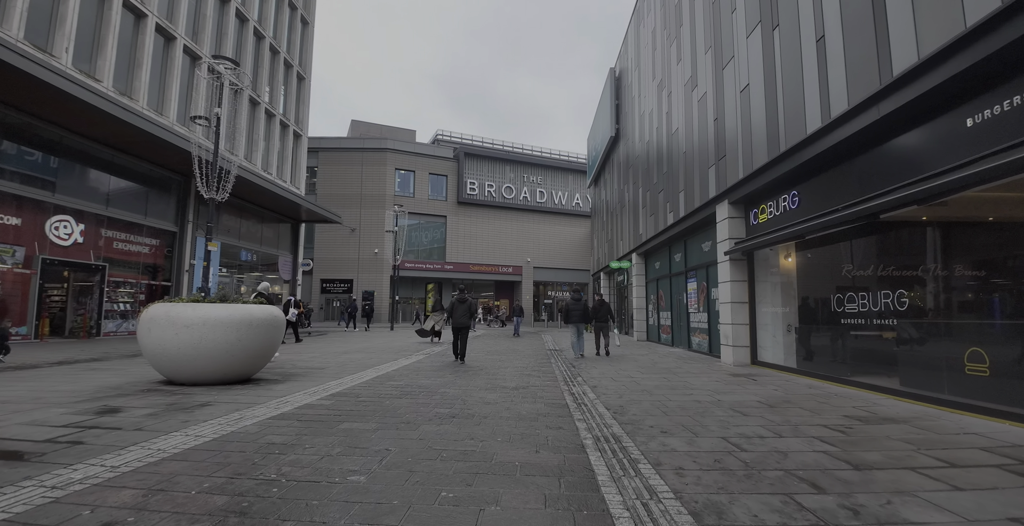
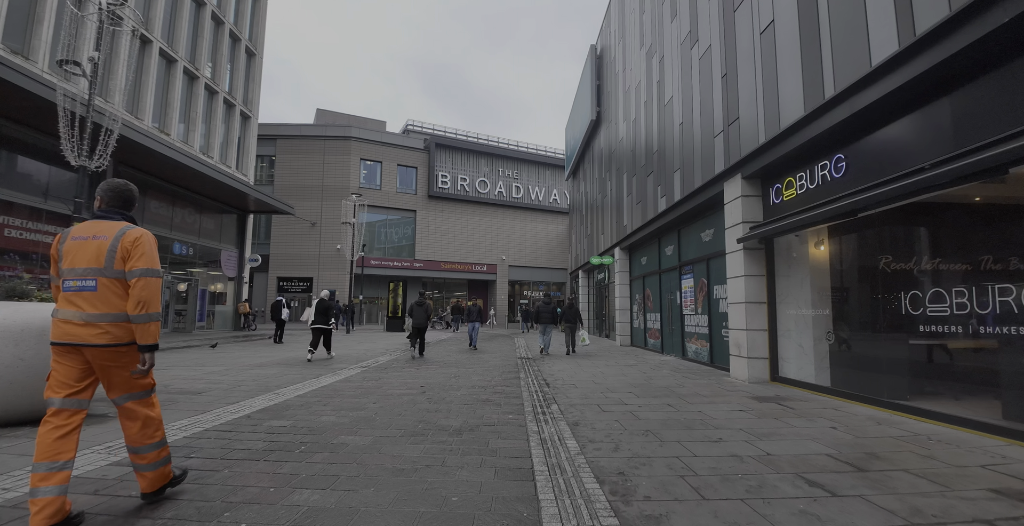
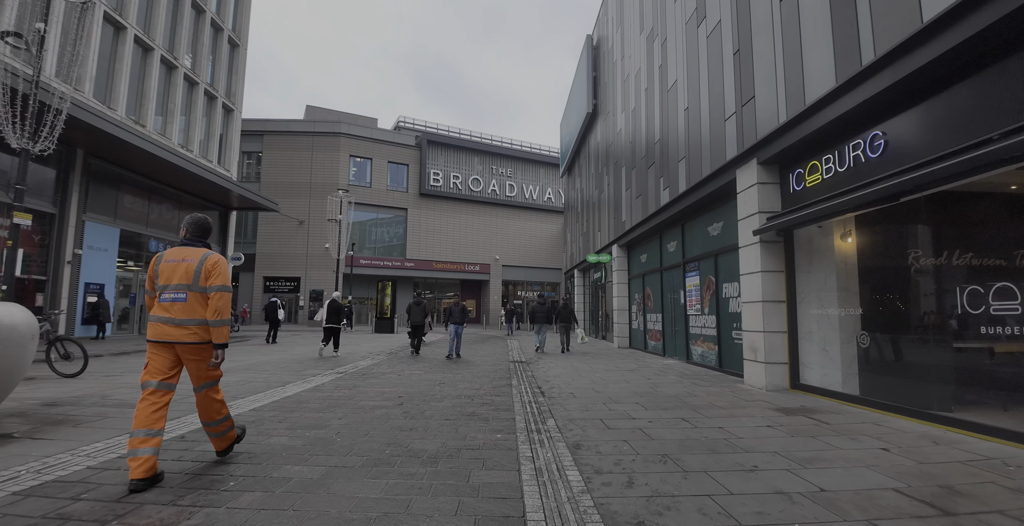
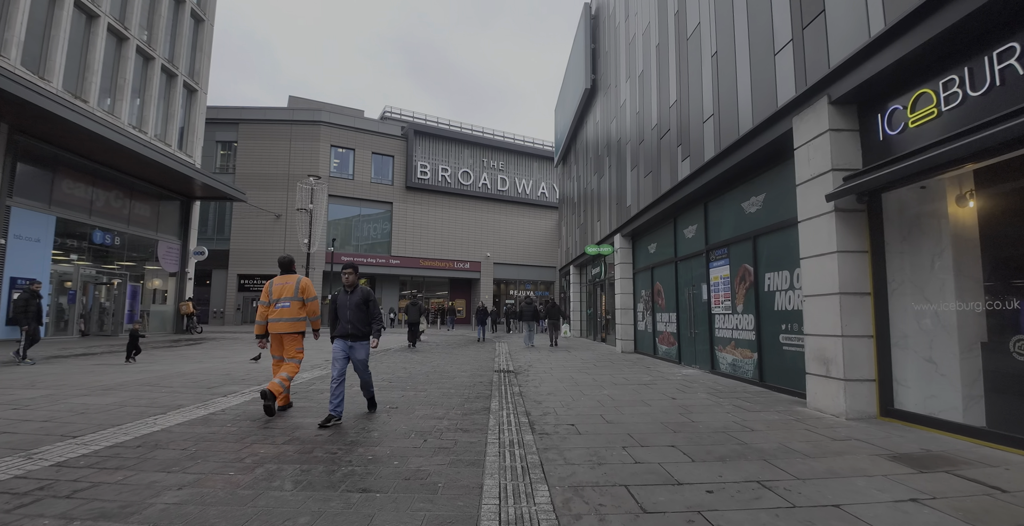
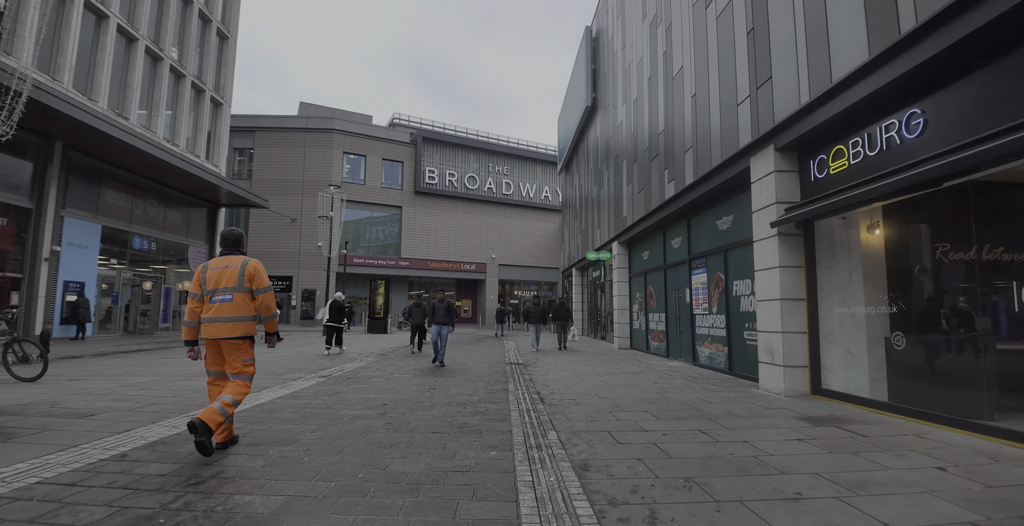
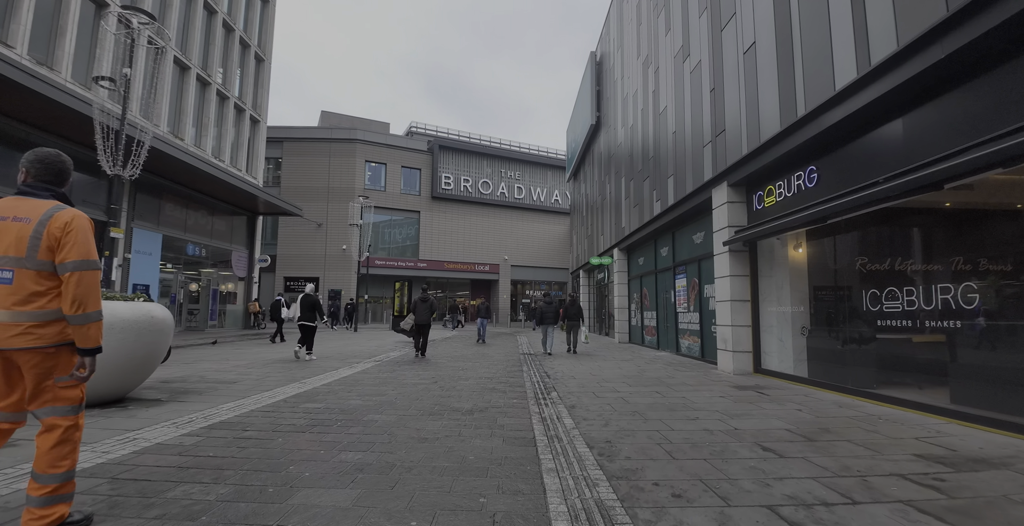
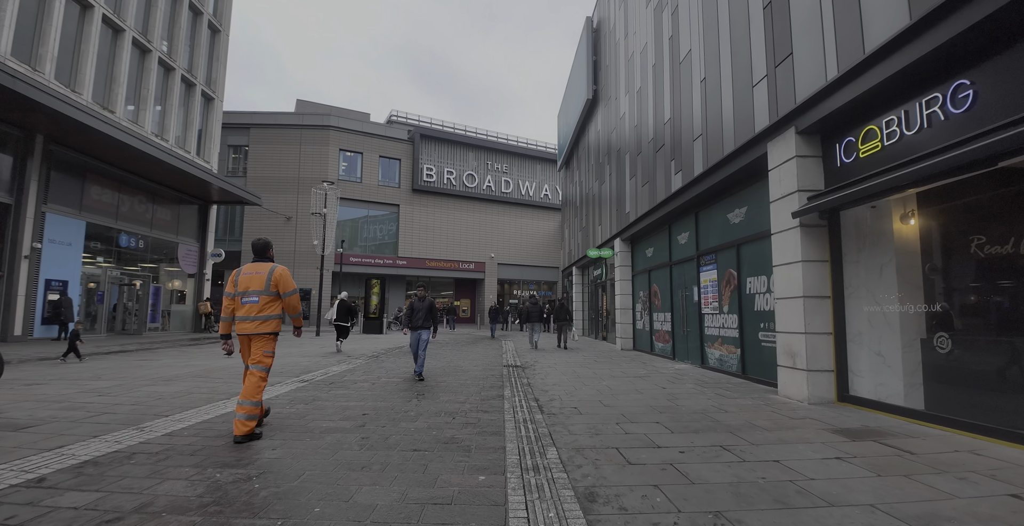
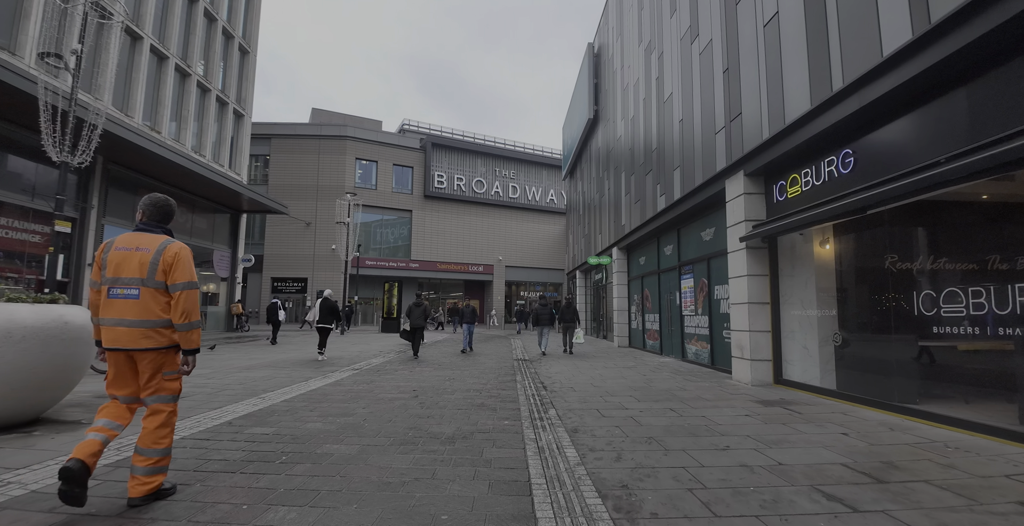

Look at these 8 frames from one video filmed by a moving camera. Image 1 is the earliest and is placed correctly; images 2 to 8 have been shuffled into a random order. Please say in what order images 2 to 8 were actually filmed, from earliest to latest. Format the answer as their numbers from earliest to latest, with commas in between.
6, 2, 8, 3, 5, 7, 4
